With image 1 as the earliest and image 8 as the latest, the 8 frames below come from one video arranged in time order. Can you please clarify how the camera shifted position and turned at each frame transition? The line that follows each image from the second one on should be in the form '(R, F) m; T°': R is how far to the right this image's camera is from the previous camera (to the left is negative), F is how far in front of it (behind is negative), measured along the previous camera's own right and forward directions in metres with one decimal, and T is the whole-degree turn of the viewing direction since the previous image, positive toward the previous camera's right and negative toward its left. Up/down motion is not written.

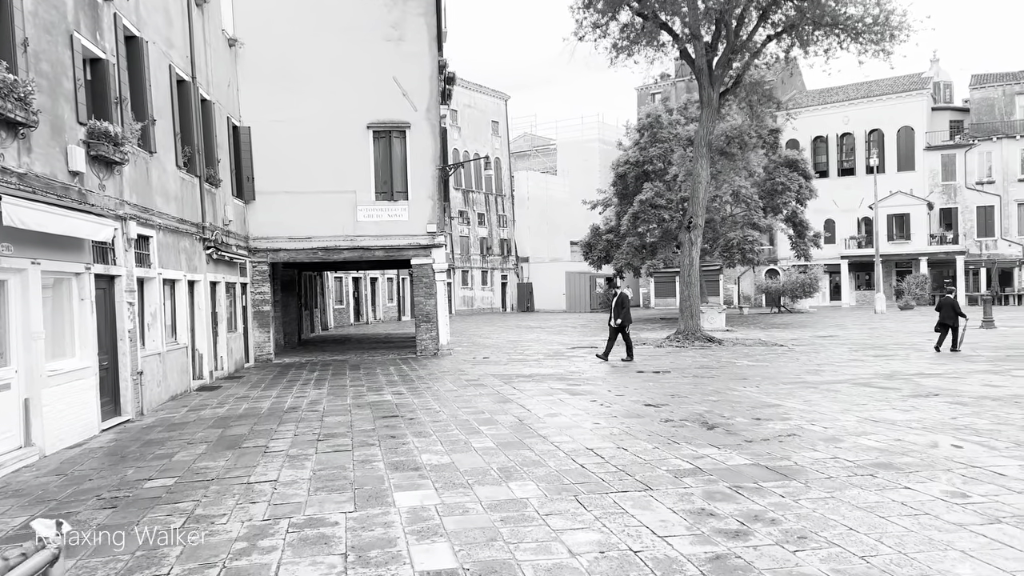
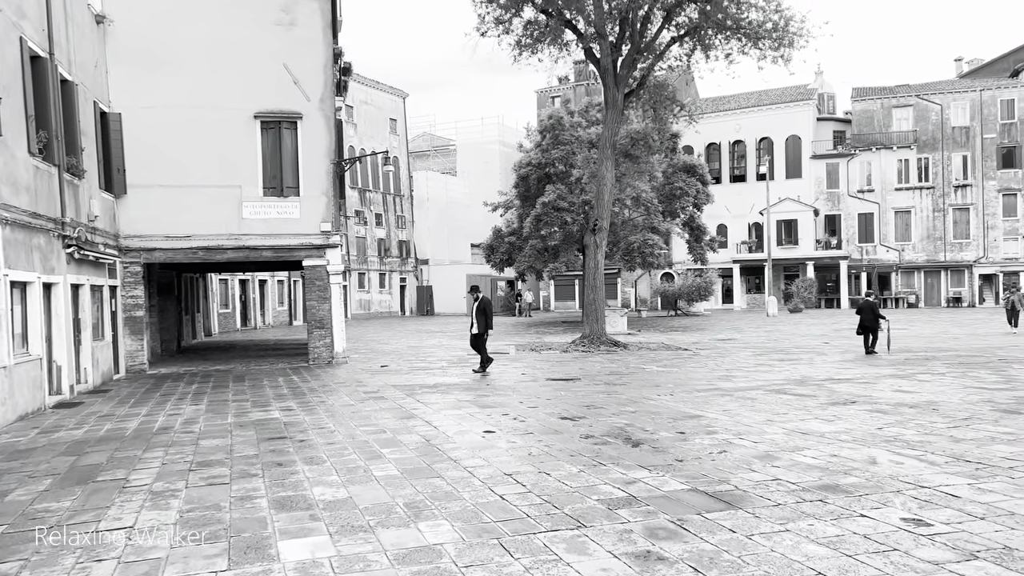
(-0.1, +0.8) m; +7°
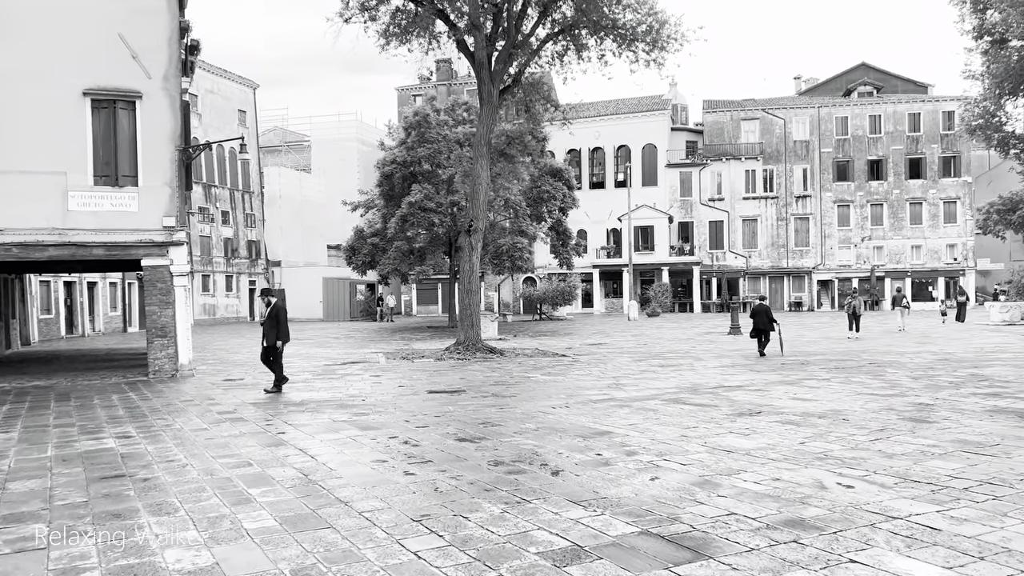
(-0.3, +1.1) m; +10°
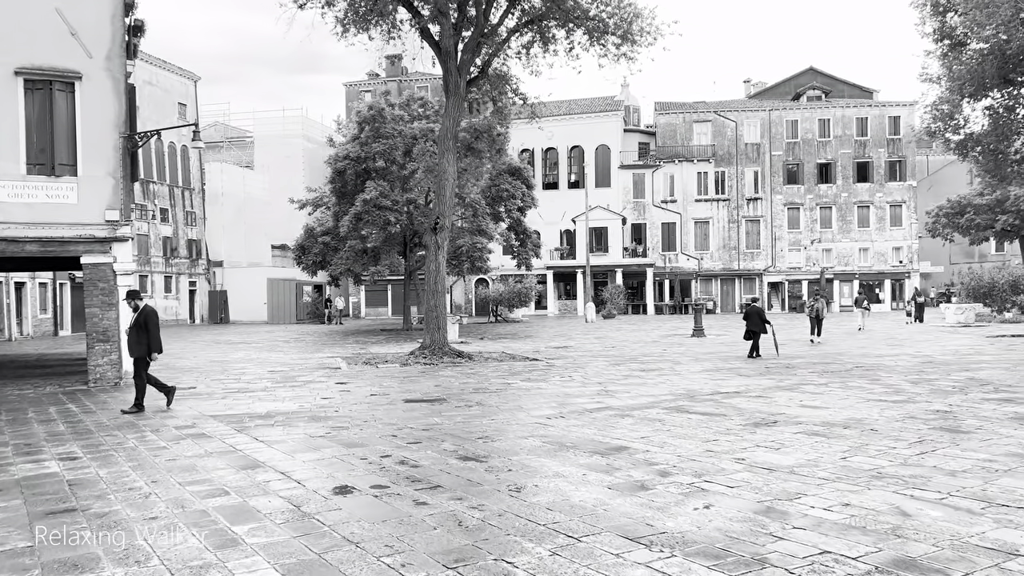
(-0.6, +0.9) m; +4°
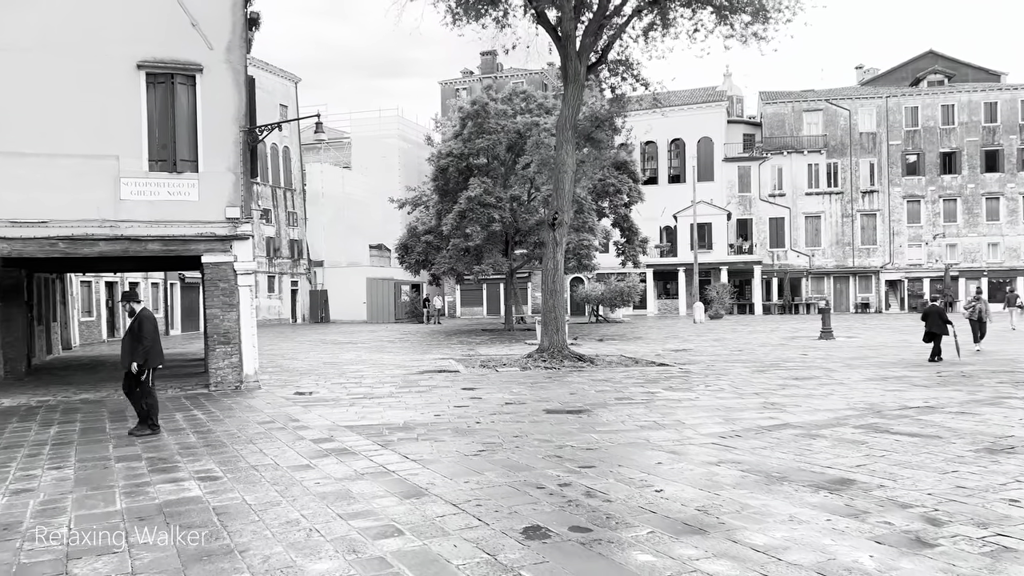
(-0.9, +1.0) m; -6°
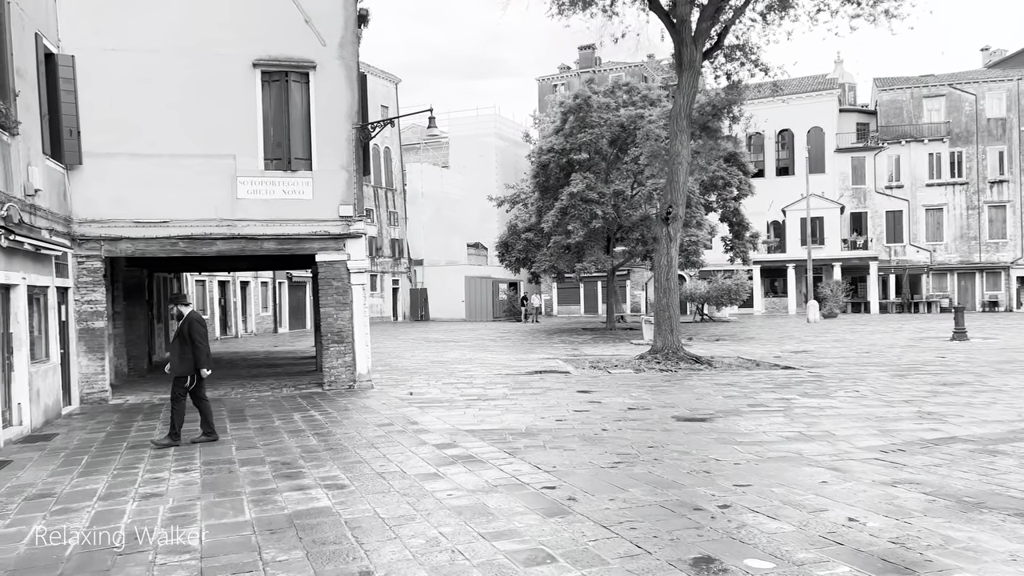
(-0.4, +0.5) m; -6°
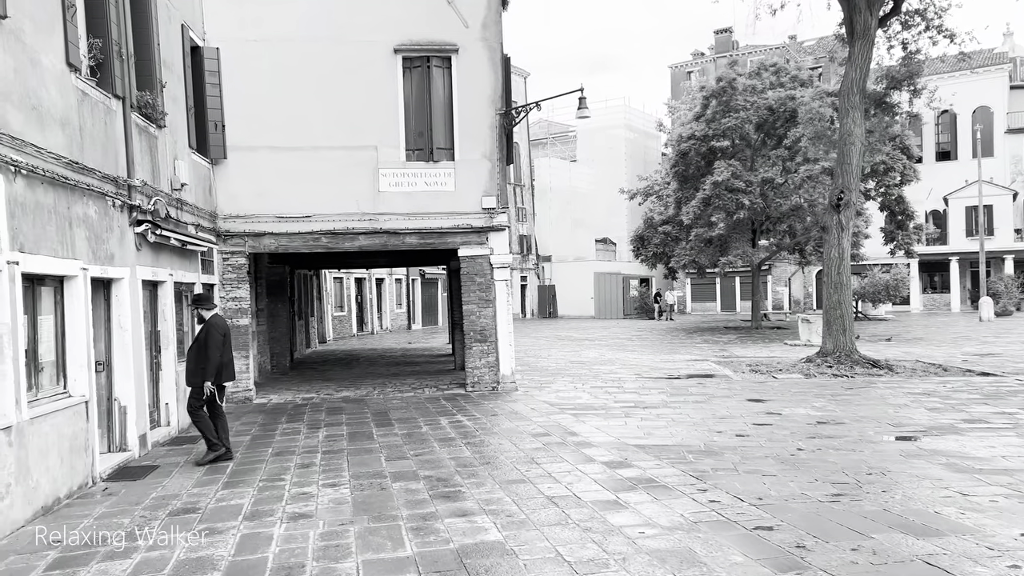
(-0.5, +0.9) m; -9°
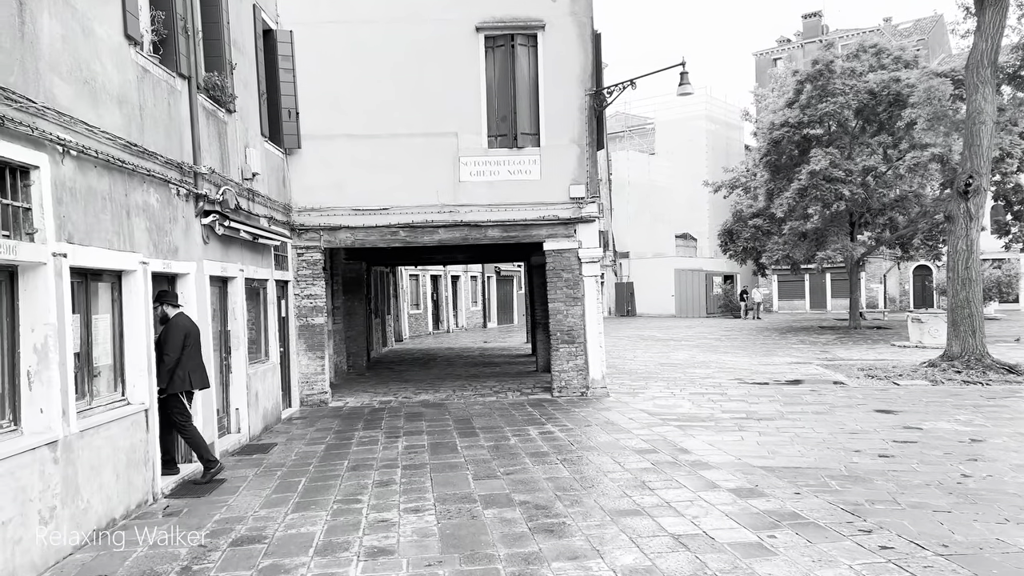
(-0.3, +0.9) m; -5°
